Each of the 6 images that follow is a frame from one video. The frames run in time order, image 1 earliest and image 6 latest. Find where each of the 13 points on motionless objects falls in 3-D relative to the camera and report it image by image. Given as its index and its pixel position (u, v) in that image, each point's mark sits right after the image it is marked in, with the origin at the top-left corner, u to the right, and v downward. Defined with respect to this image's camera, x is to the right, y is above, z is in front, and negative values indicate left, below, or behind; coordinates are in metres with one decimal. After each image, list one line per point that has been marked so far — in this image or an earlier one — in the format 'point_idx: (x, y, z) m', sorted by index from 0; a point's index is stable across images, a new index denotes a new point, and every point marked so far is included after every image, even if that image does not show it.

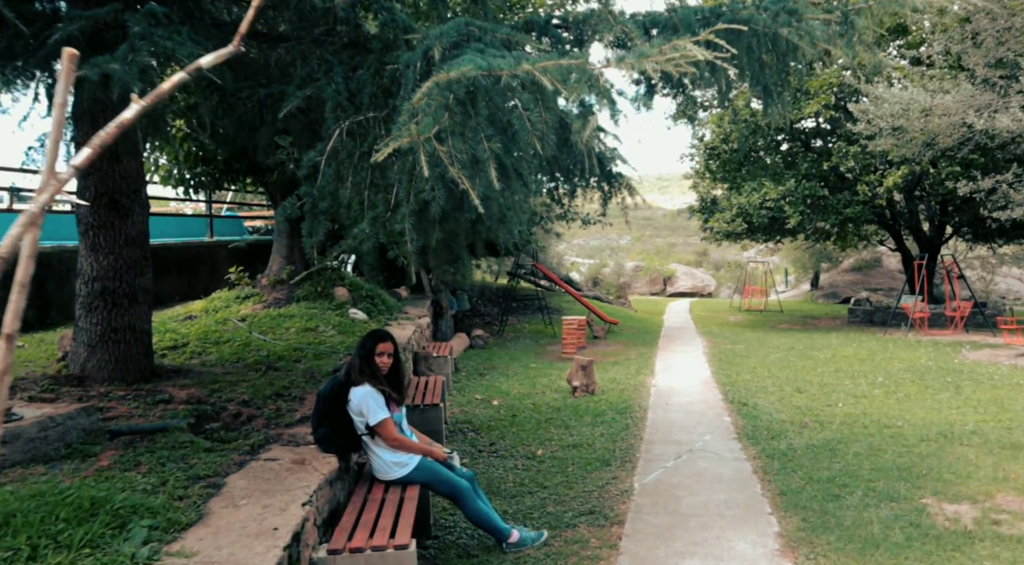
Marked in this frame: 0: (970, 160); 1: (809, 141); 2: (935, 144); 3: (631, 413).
0: (+8.4, +2.2, +12.4) m
1: (+6.9, +3.3, +15.9) m
2: (+7.5, +2.4, +11.9) m
3: (+1.3, -1.4, +7.4) m
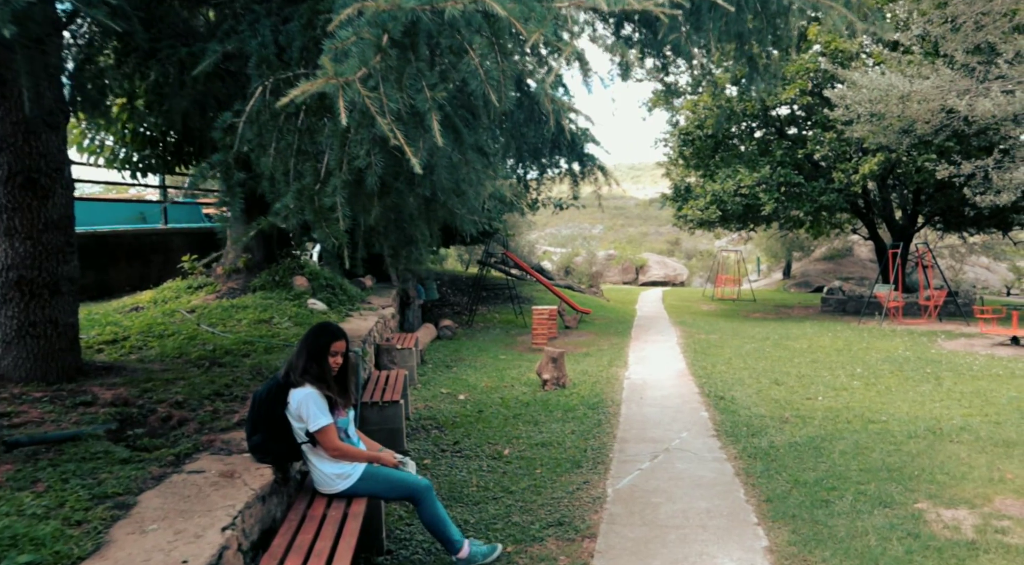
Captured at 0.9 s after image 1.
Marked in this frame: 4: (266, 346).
0: (+7.9, +2.4, +12.3) m
1: (+6.2, +3.5, +15.7) m
2: (+7.0, +2.6, +11.8) m
3: (+0.9, -1.3, +7.0) m
4: (-2.5, -0.6, +6.8) m
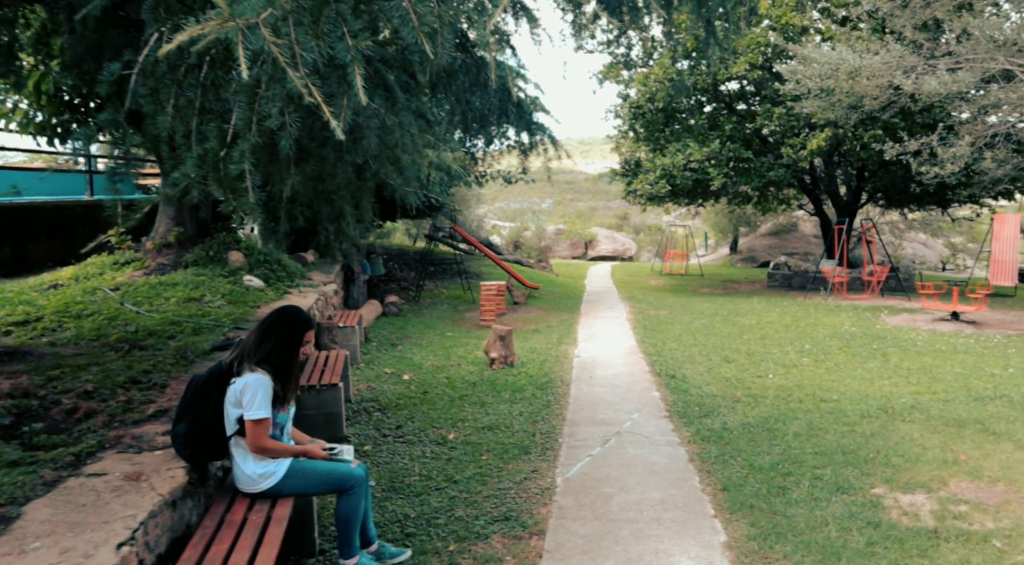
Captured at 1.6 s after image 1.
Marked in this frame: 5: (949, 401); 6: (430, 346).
0: (+6.9, +2.9, +12.4) m
1: (+5.1, +4.1, +15.6) m
2: (+6.1, +3.1, +11.8) m
3: (+0.4, -1.1, +6.8) m
4: (-3.0, -0.4, +6.3) m
5: (+3.5, -0.9, +5.4) m
6: (-1.2, -0.9, +9.7) m
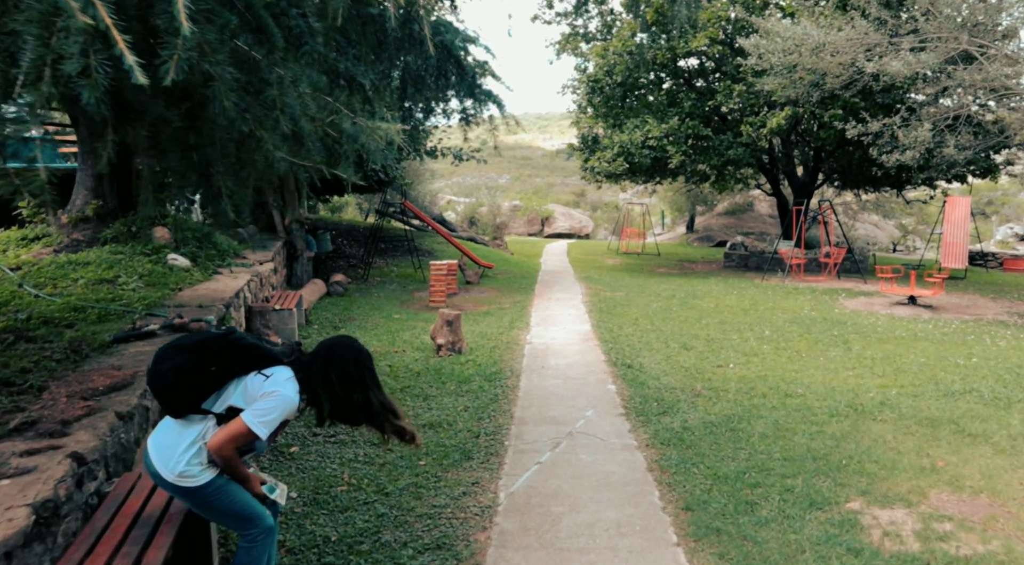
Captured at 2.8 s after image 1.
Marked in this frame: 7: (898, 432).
0: (+6.1, +3.2, +12.2) m
1: (+4.1, +4.5, +15.2) m
2: (+5.3, +3.4, +11.5) m
3: (-0.1, -0.9, +6.4) m
4: (-3.4, -0.2, +5.6) m
5: (+3.0, -0.8, +5.1) m
6: (-1.9, -0.6, +9.2) m
7: (+2.5, -1.0, +4.3) m
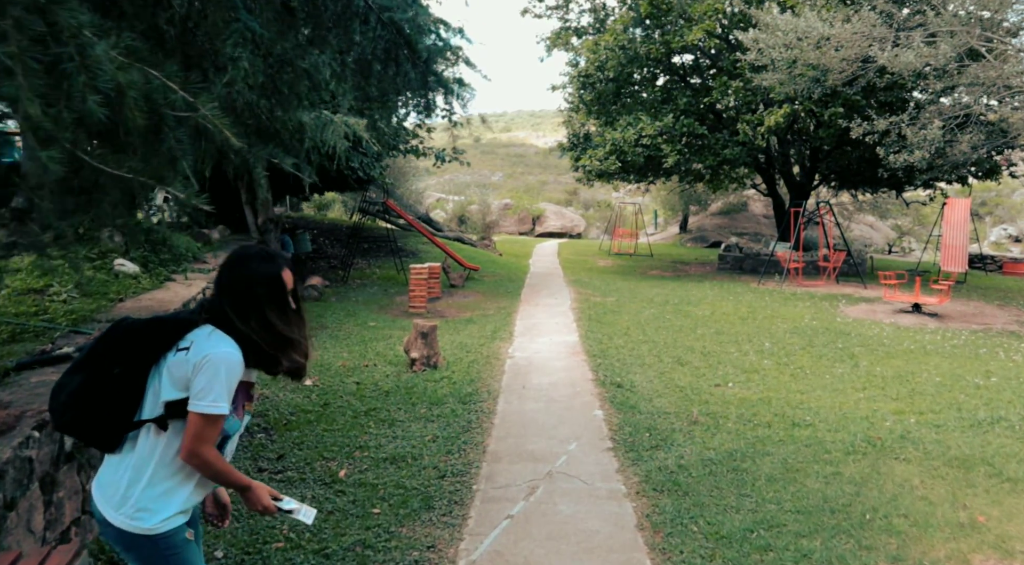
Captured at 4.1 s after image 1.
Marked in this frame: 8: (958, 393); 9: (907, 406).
0: (+5.9, +3.1, +11.7) m
1: (+3.8, +4.5, +14.7) m
2: (+5.0, +3.3, +11.0) m
3: (-0.3, -1.0, +5.8) m
4: (-3.6, -0.3, +4.9) m
5: (+2.9, -1.0, +4.5) m
6: (-2.1, -0.7, +8.5) m
7: (+2.3, -1.1, +3.7) m
8: (+3.5, -0.9, +5.4) m
9: (+2.9, -0.9, +5.0) m
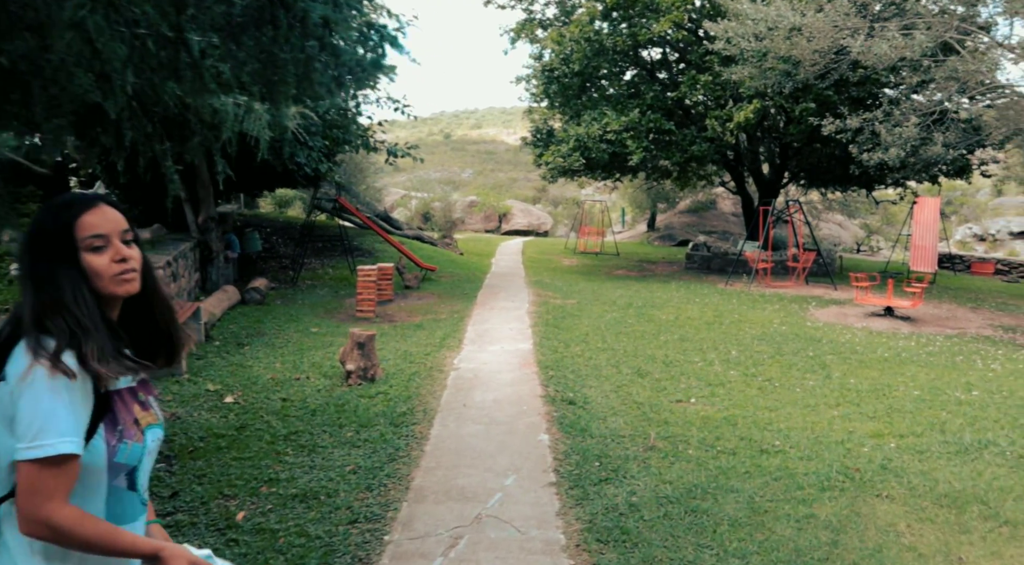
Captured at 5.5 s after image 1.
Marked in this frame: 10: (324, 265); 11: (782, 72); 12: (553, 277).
0: (+5.2, +3.1, +11.3) m
1: (+3.0, +4.4, +14.2) m
2: (+4.4, +3.2, +10.5) m
3: (-0.8, -1.0, +5.1) m
4: (-4.0, -0.4, +4.2) m
5: (+2.4, -1.0, +4.0) m
6: (-2.6, -0.8, +7.8) m
7: (+1.9, -1.1, +3.2) m
8: (+3.1, -0.9, +4.9) m
9: (+2.5, -1.0, +4.5) m
10: (-3.9, +0.3, +14.2) m
11: (+4.2, +3.3, +10.6) m
12: (+0.9, +0.1, +13.9) m
